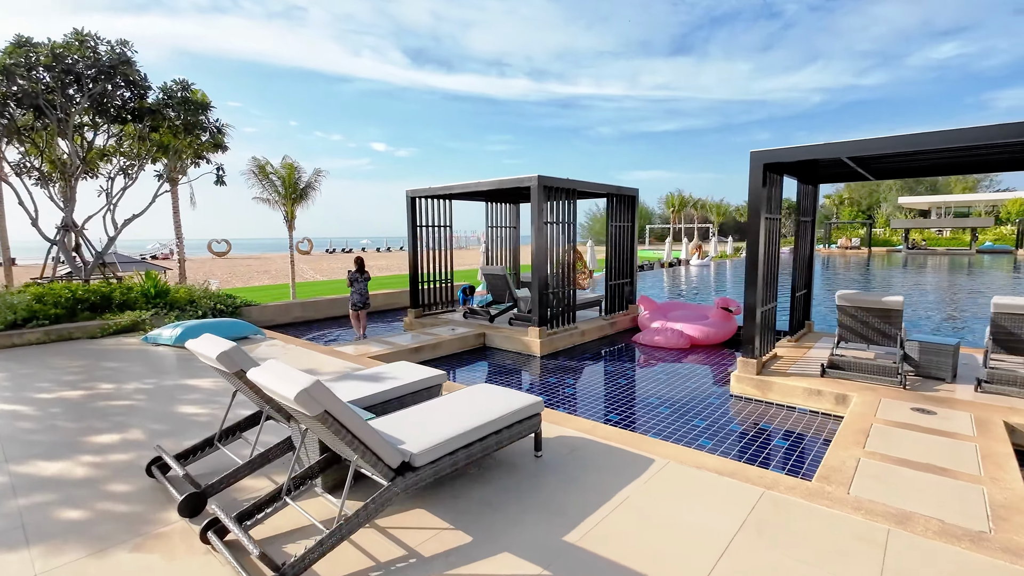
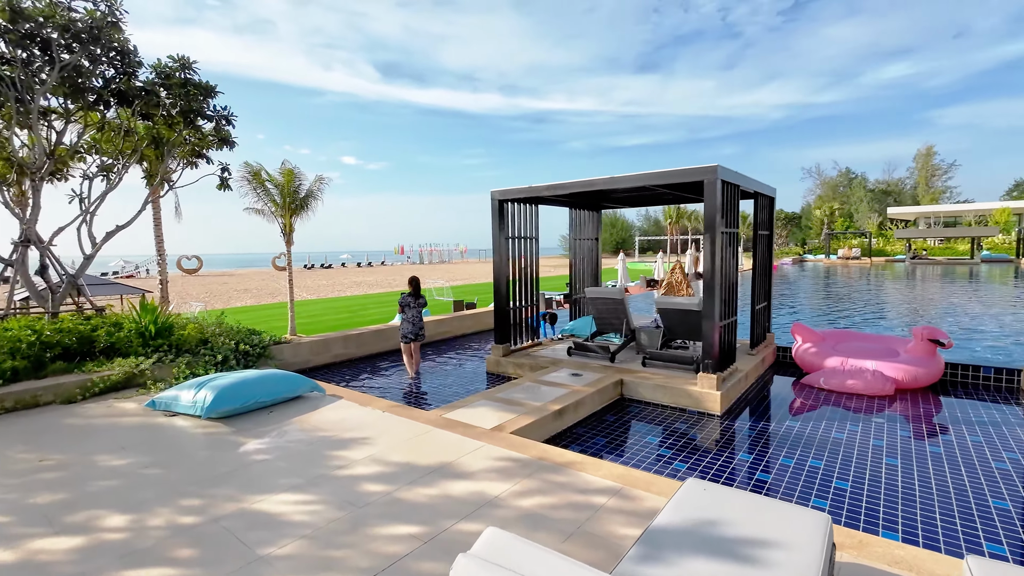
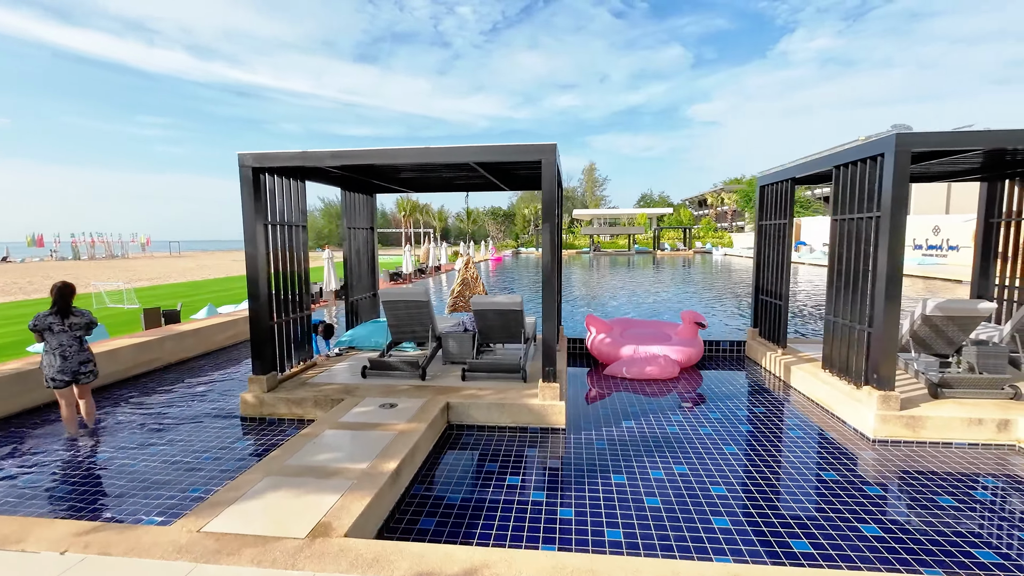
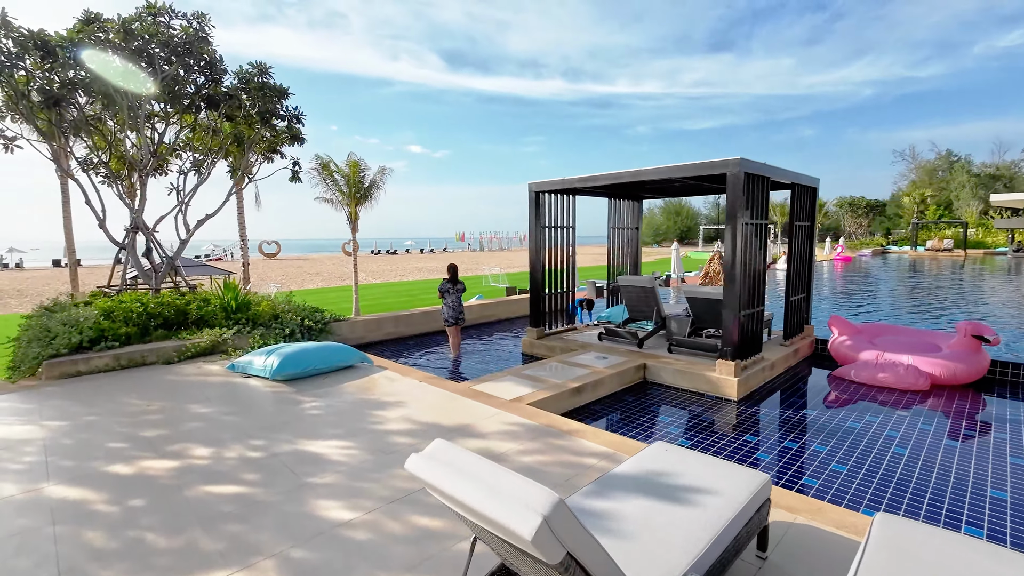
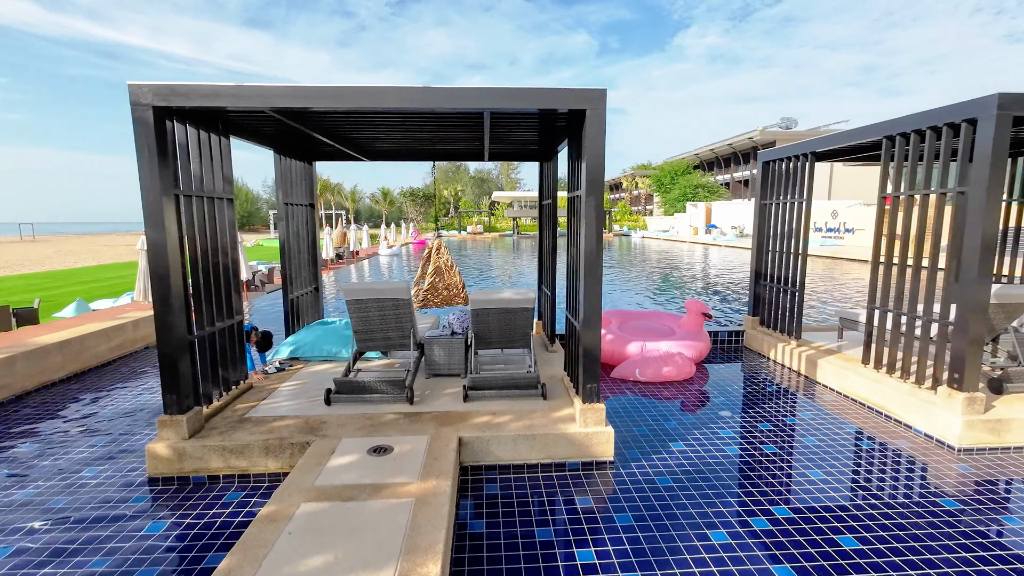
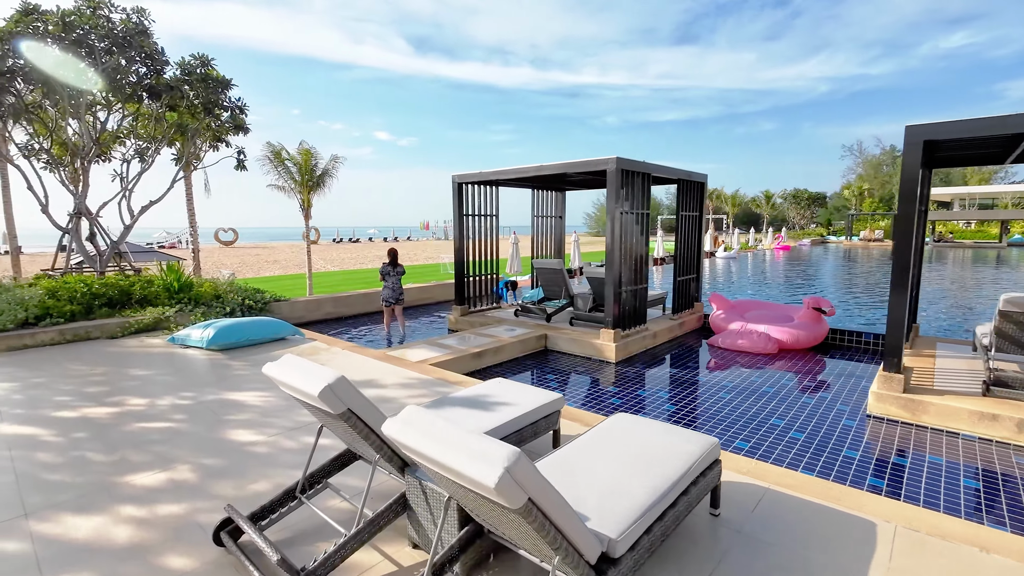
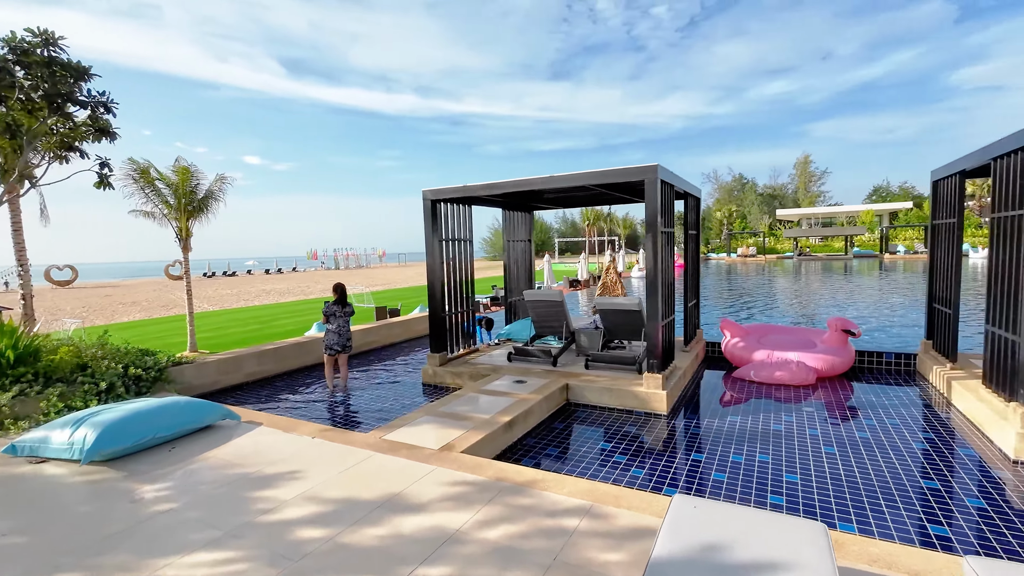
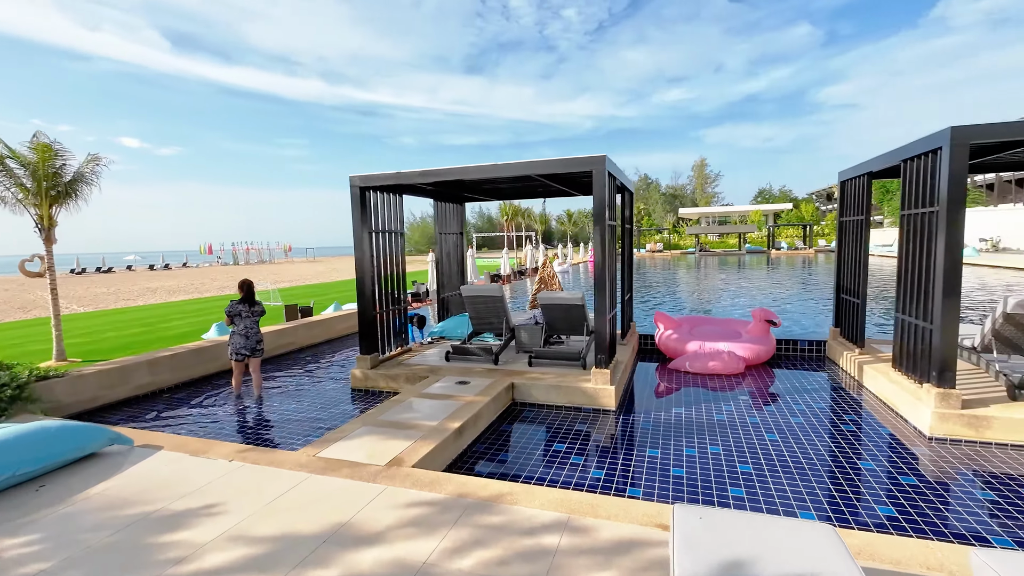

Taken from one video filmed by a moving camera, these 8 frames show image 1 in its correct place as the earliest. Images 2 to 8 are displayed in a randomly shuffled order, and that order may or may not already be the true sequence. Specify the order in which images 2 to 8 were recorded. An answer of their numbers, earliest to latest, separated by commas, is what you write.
6, 4, 2, 7, 8, 3, 5
